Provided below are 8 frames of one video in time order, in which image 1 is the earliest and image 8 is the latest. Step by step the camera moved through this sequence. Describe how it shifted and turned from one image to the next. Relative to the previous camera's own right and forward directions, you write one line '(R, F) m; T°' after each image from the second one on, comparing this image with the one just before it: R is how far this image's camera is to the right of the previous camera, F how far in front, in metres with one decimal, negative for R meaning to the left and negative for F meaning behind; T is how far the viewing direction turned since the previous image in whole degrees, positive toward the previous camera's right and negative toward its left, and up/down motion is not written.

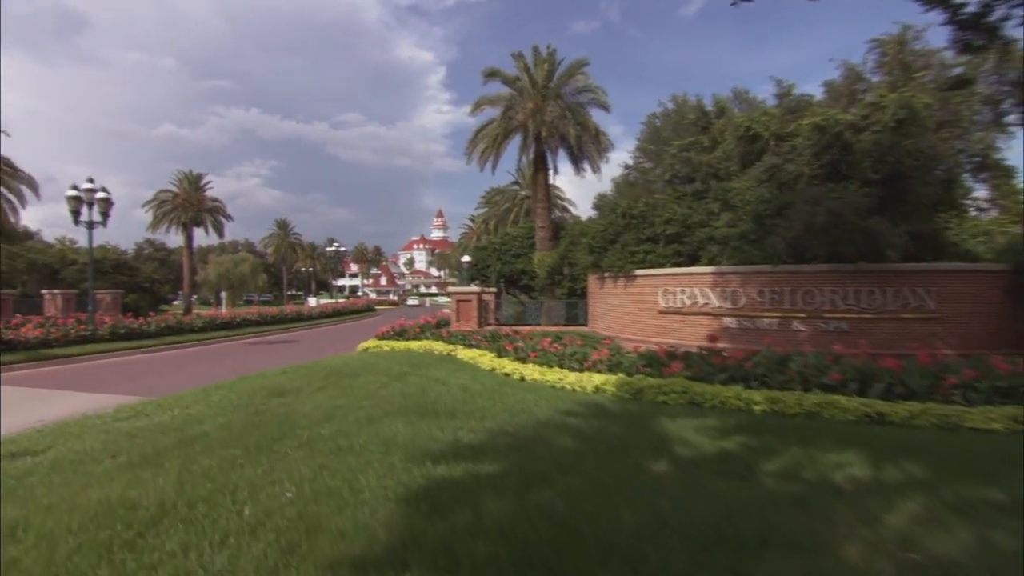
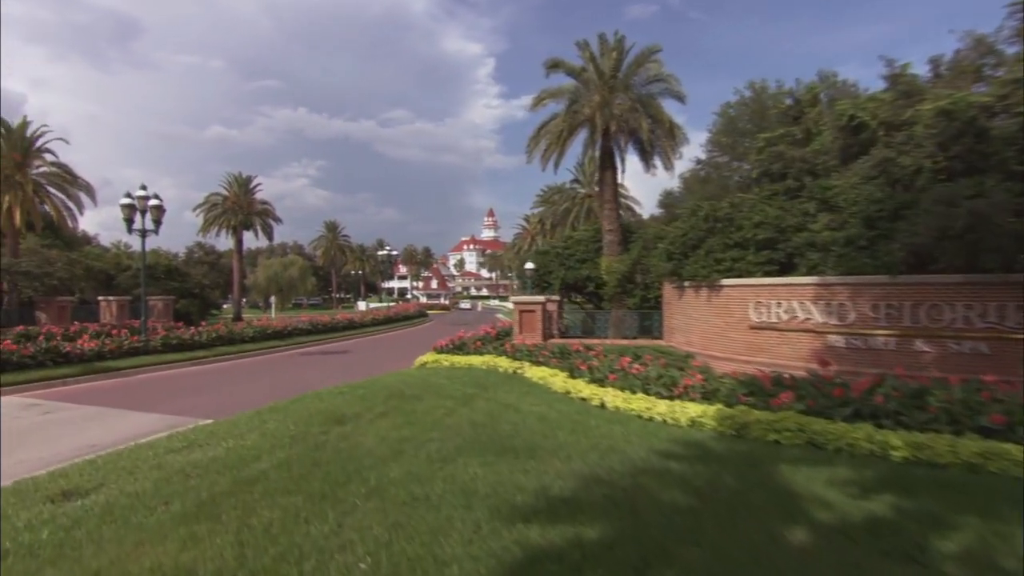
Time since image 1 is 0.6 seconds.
(-0.7, +1.2) m; -4°
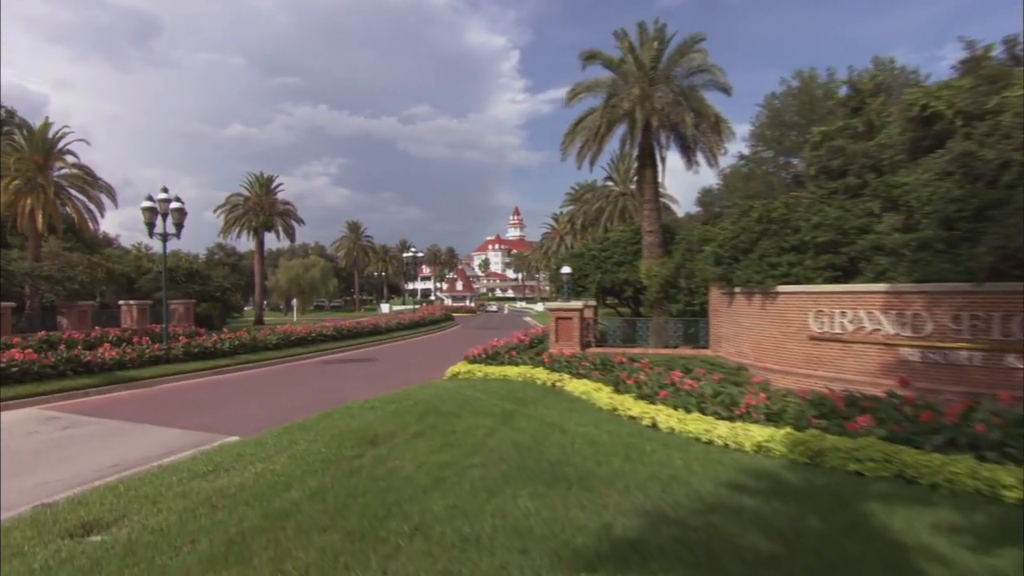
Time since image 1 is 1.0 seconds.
(-0.5, +0.8) m; -1°
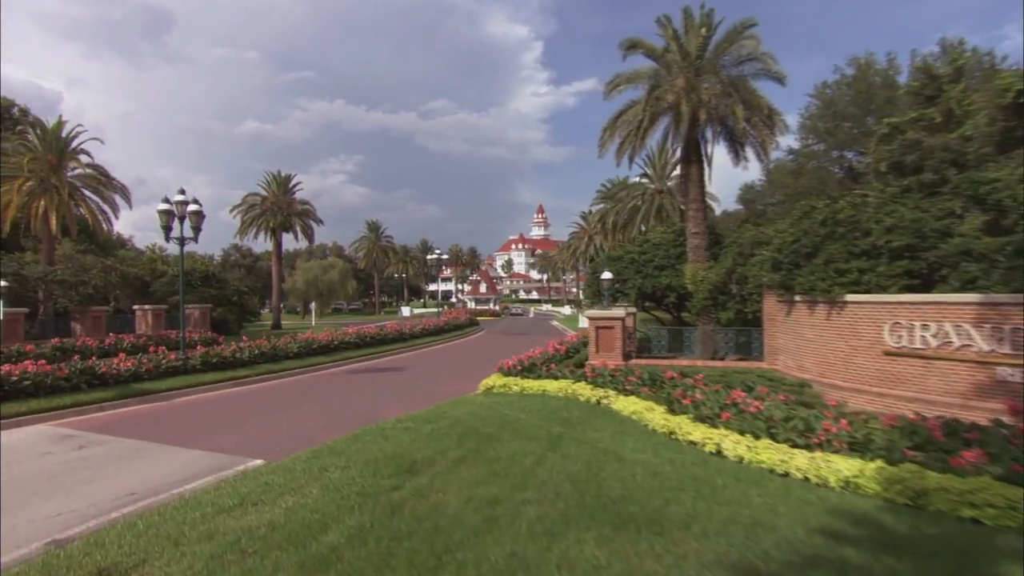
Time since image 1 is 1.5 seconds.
(-0.6, +0.9) m; -1°
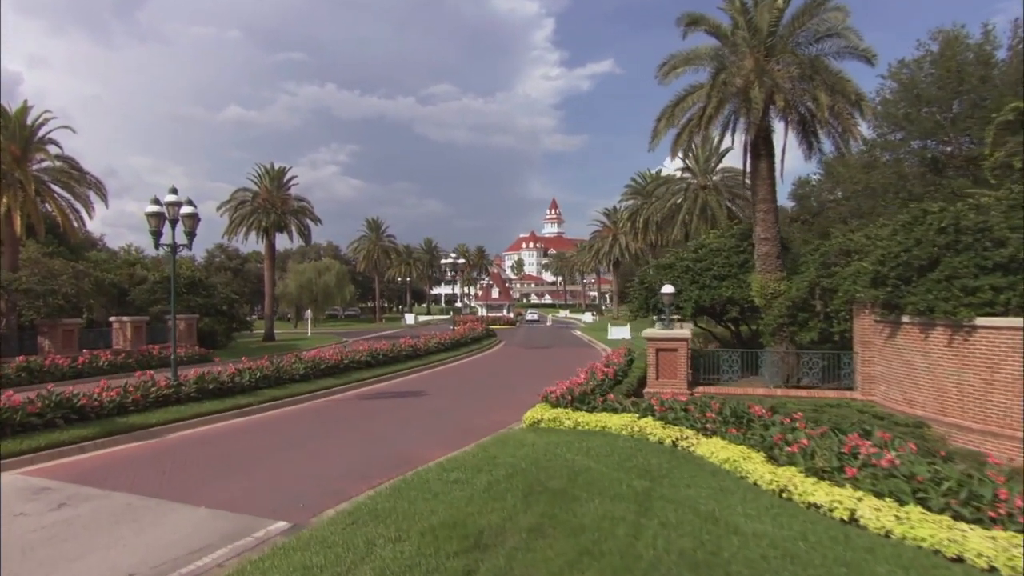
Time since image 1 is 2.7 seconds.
(-1.4, +1.9) m; +2°
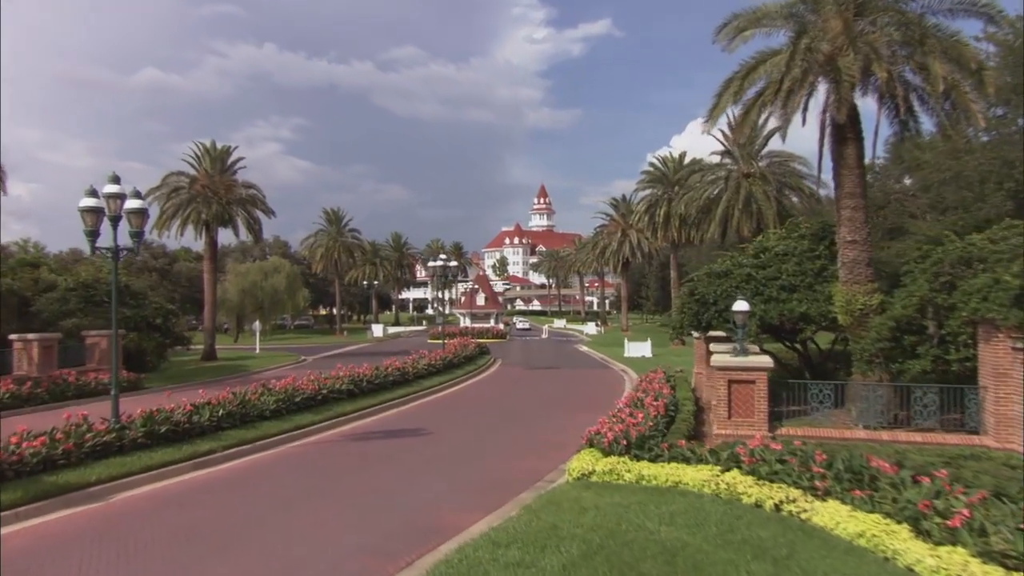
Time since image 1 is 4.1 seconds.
(-1.7, +2.8) m; +6°
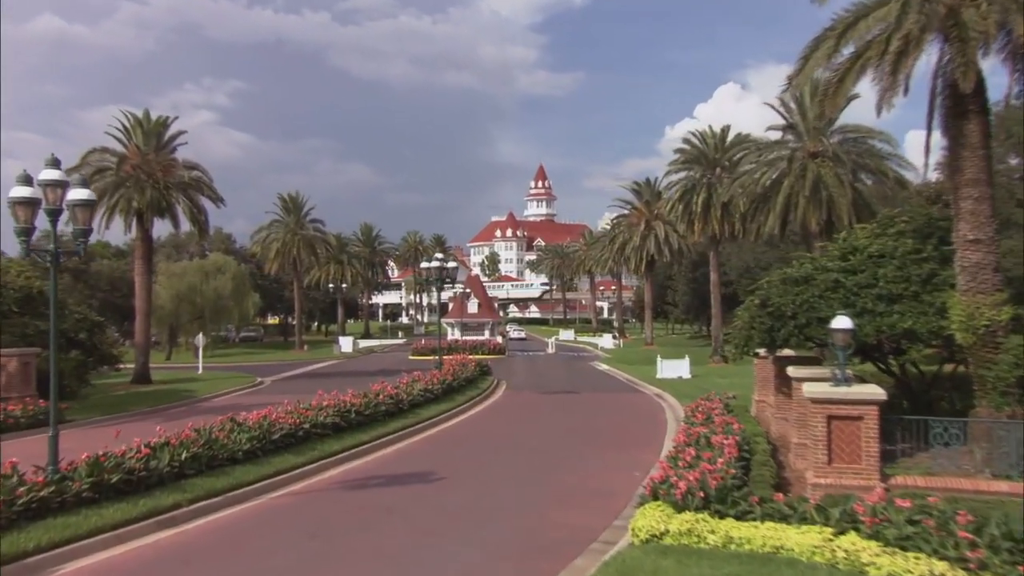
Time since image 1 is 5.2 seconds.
(-1.3, +2.6) m; +5°
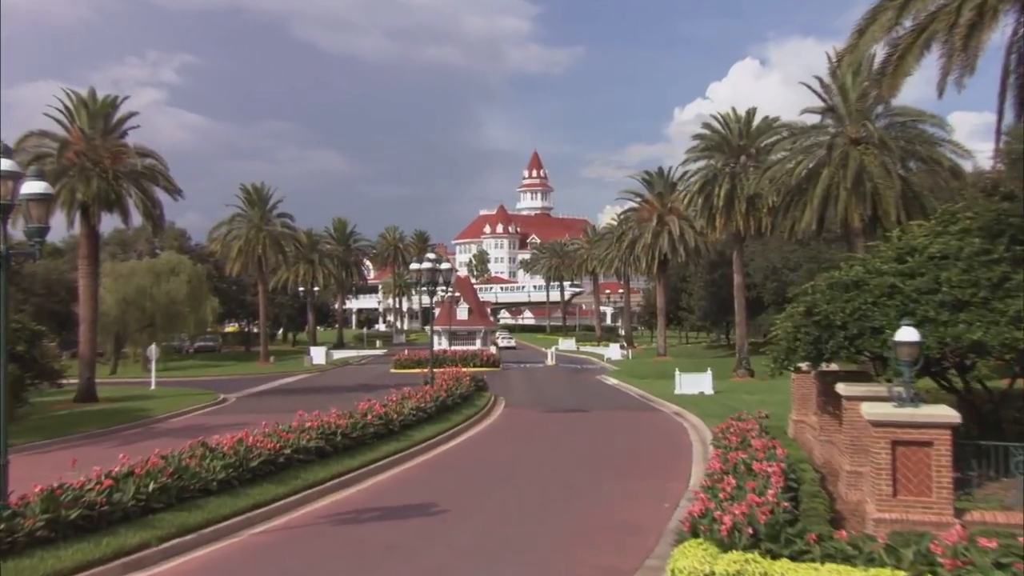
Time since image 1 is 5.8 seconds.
(-0.5, +1.4) m; +3°
